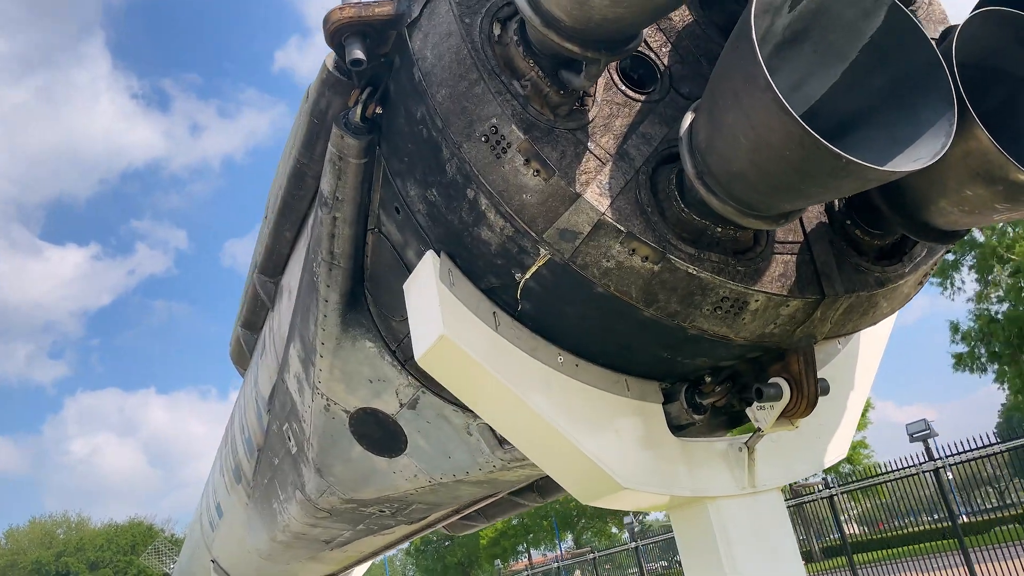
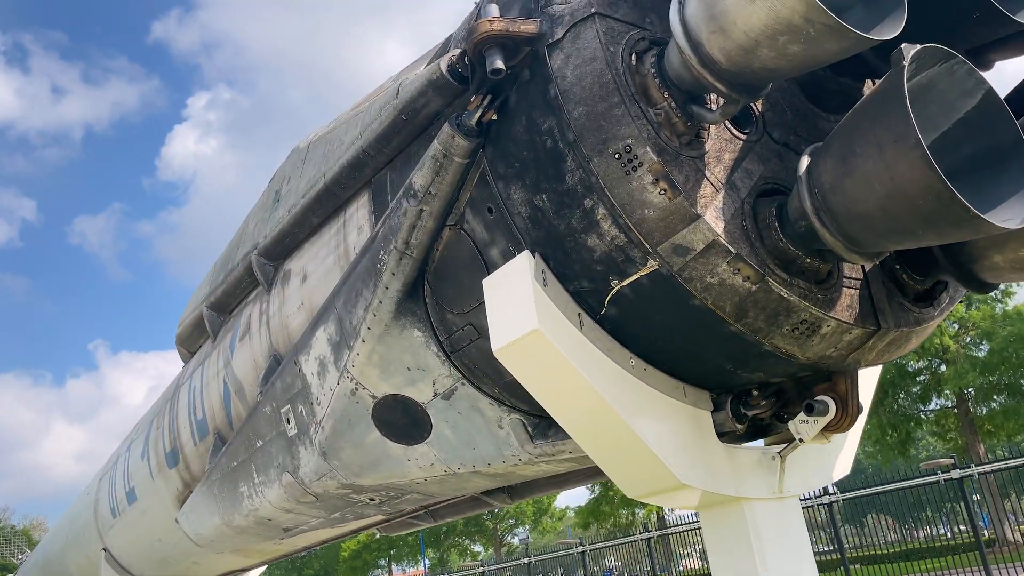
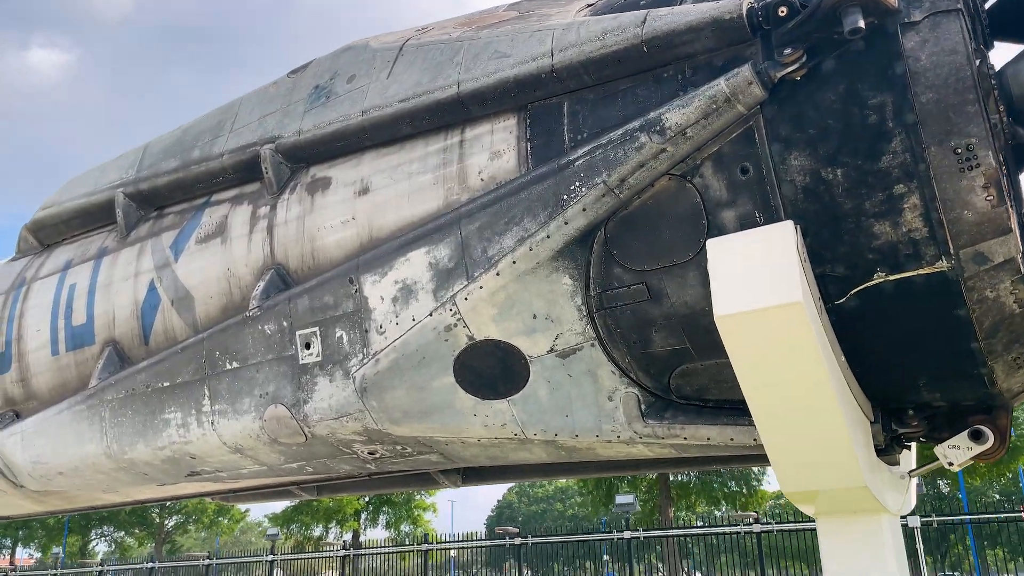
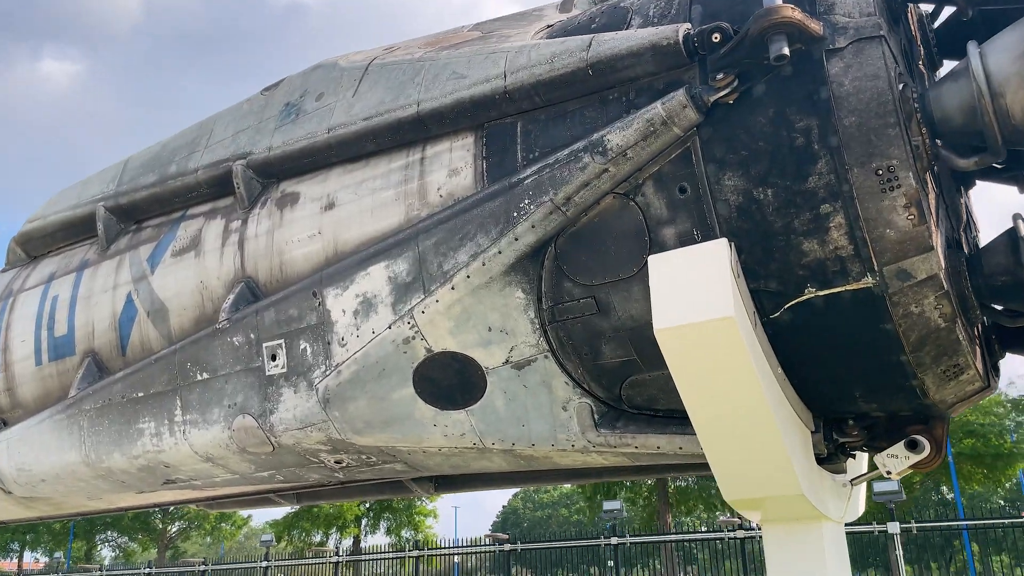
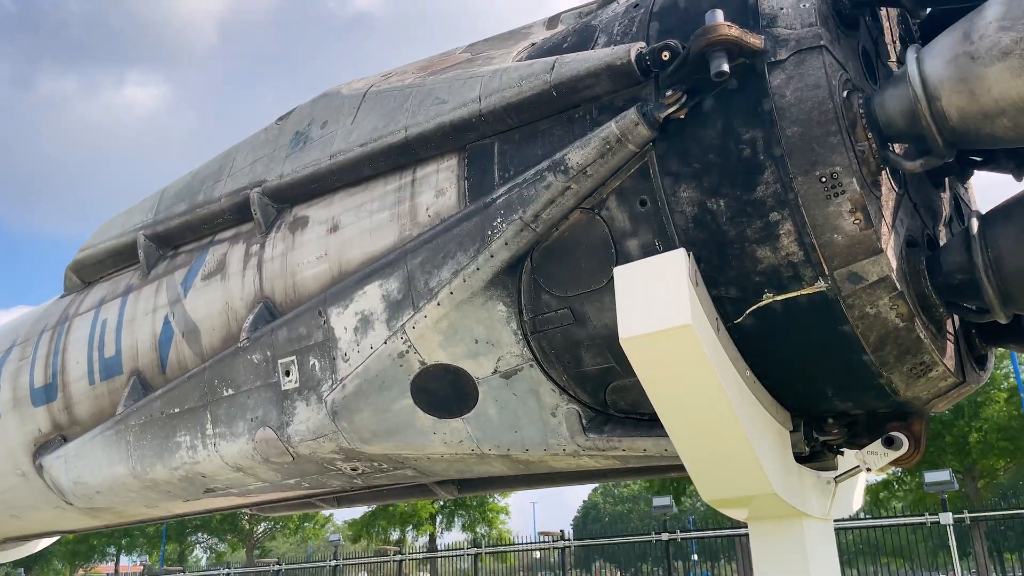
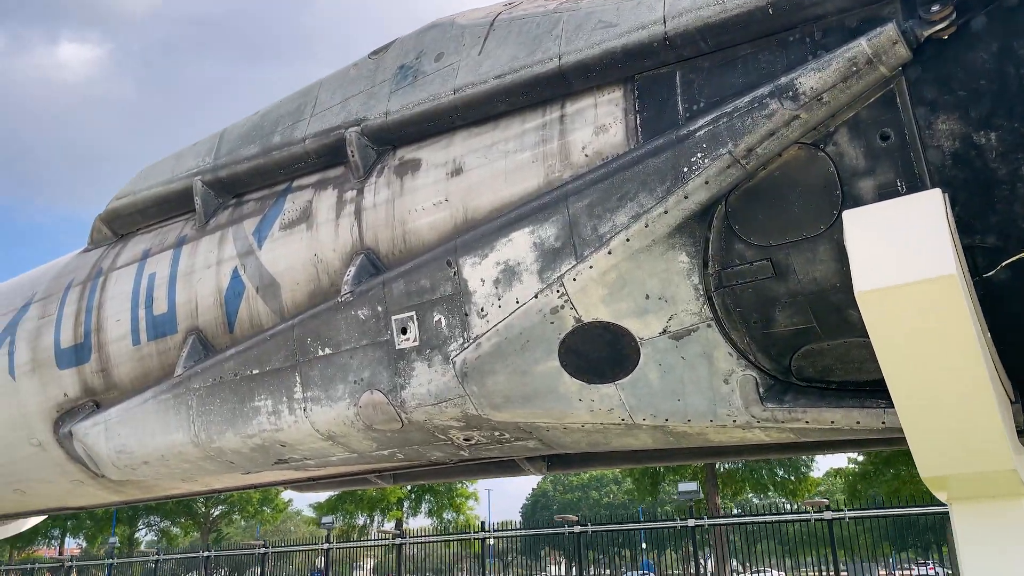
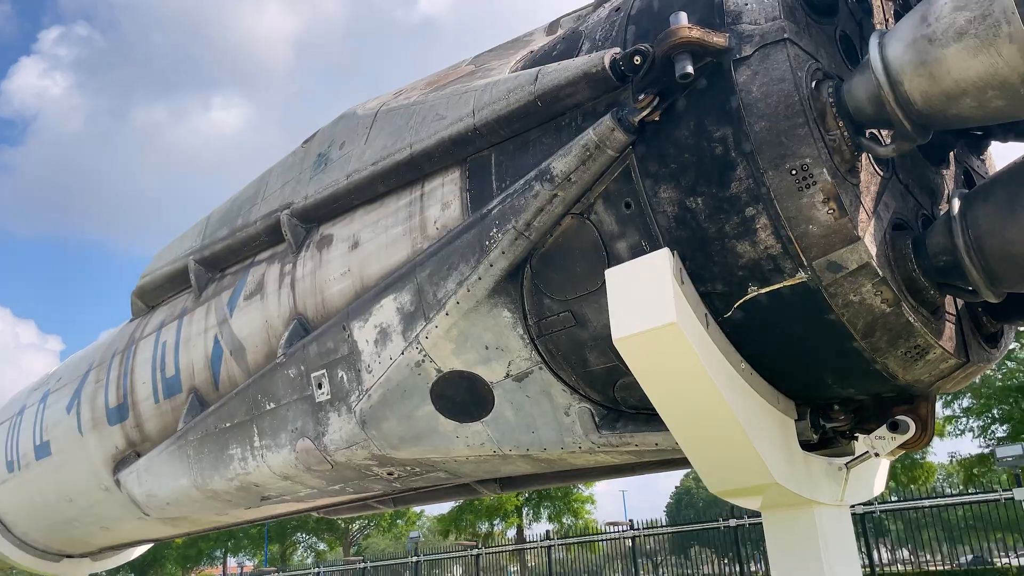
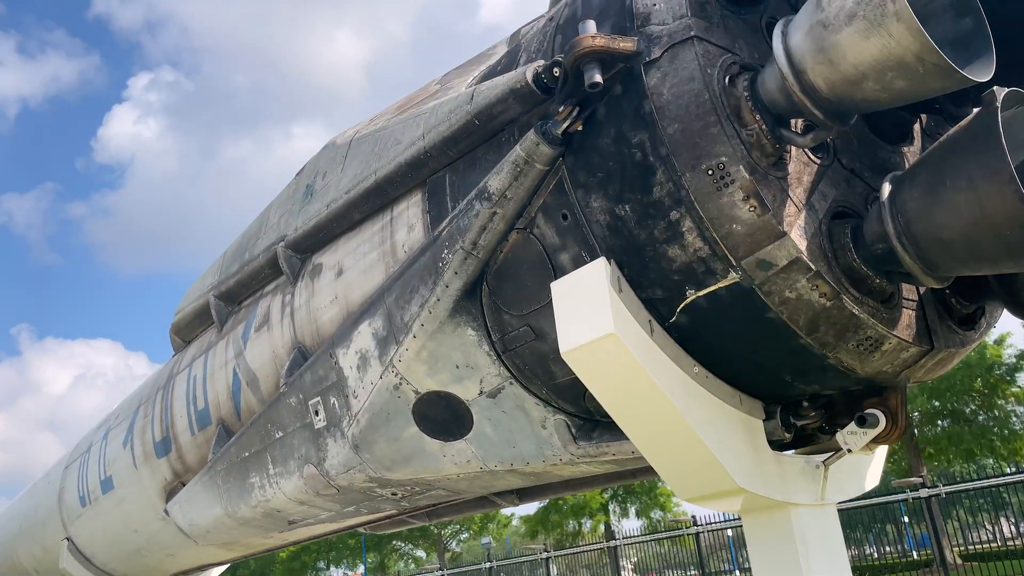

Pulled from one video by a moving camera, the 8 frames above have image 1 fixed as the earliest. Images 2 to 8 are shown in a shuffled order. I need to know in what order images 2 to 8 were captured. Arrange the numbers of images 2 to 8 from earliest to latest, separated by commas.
2, 8, 7, 5, 4, 3, 6
